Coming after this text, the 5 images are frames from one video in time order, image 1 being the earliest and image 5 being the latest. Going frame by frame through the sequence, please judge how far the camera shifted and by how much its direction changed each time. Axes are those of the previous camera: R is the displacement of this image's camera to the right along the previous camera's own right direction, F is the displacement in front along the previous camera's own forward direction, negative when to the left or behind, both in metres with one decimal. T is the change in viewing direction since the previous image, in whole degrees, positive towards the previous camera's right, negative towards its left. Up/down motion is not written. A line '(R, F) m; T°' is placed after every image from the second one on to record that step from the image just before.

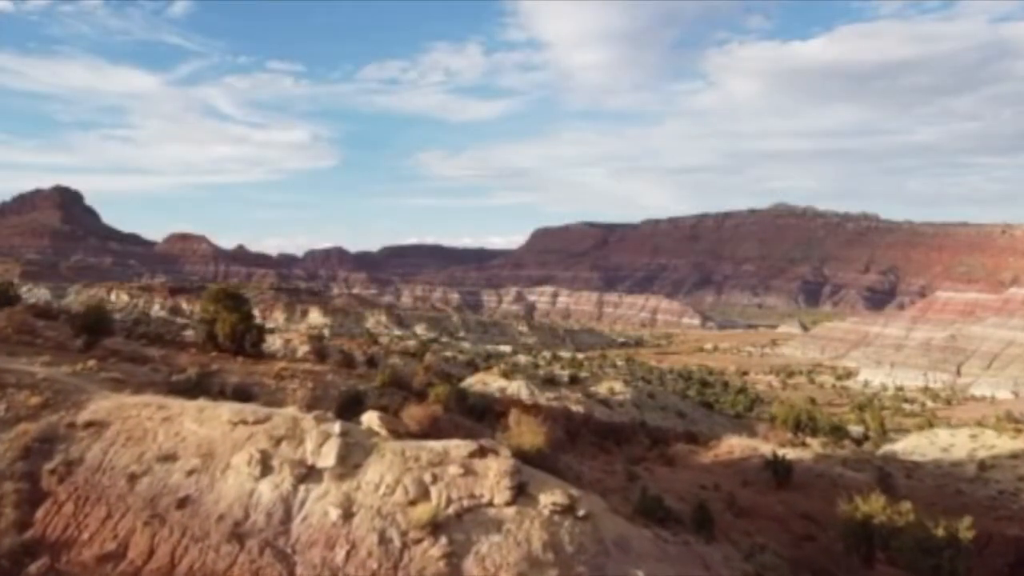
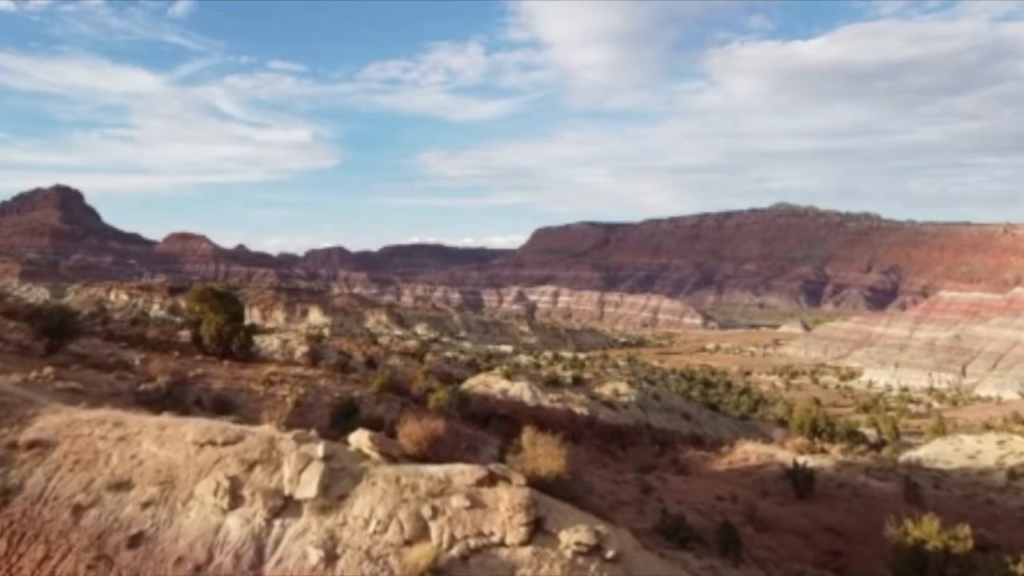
(-0.1, +1.5) m; 0°
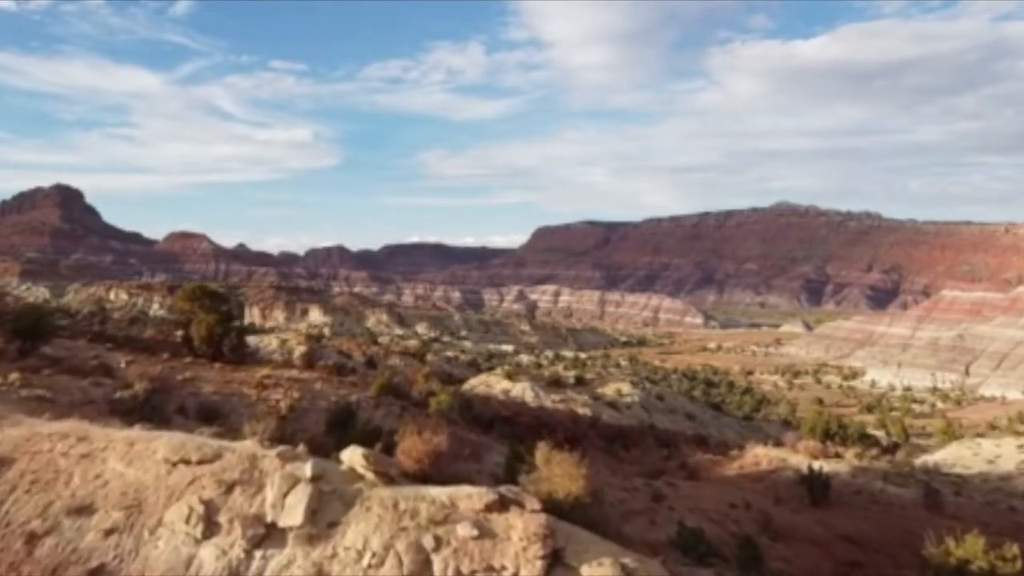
(-0.1, +1.0) m; 0°
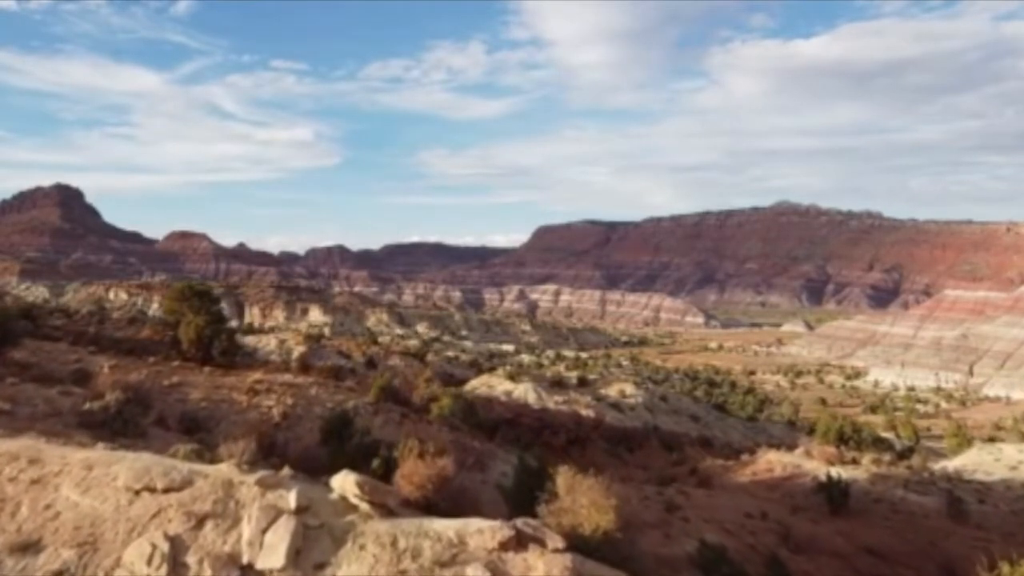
(-0.1, +1.1) m; 0°
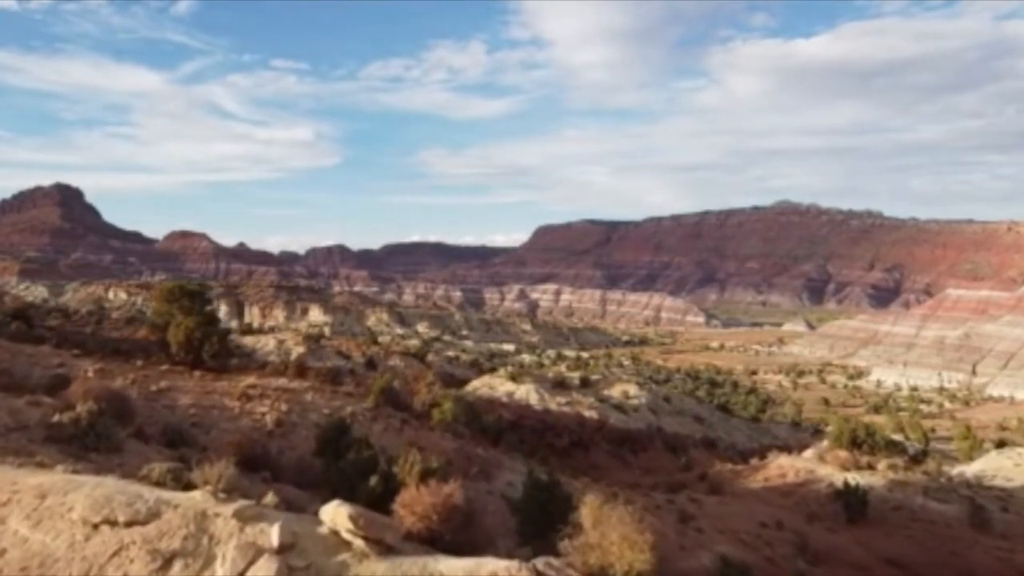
(-0.1, +0.9) m; 0°
